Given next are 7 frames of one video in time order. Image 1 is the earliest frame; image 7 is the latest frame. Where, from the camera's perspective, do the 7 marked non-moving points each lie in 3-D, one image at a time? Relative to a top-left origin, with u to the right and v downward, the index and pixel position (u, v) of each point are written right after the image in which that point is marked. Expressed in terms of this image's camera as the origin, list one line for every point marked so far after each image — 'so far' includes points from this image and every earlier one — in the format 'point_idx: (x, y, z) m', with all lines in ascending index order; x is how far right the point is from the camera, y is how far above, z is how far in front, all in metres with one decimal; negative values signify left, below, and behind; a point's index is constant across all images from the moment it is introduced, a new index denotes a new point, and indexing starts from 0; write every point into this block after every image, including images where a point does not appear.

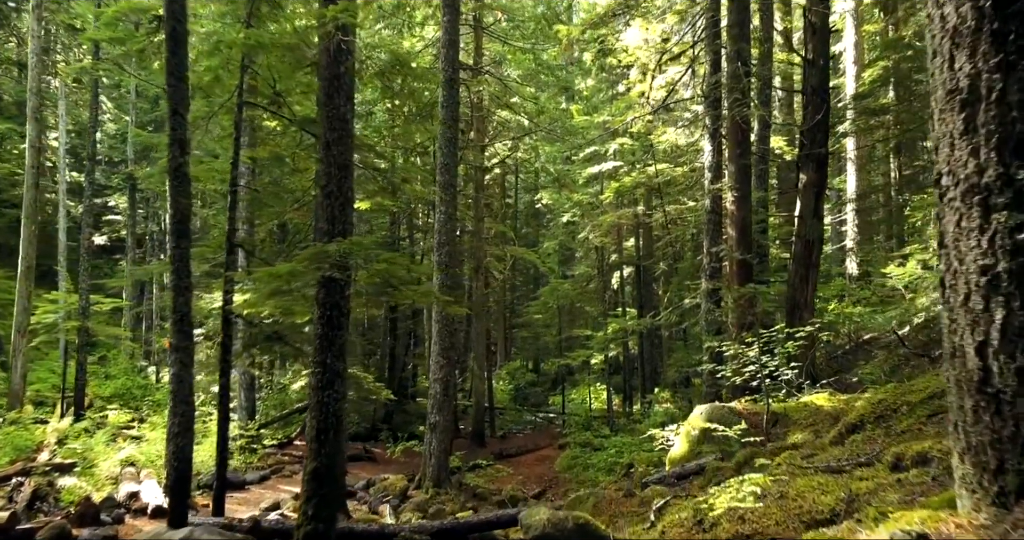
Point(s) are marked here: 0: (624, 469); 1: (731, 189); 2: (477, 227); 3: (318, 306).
0: (+2.0, -3.6, +13.1) m
1: (+3.4, +1.2, +11.2) m
2: (-0.9, +1.1, +18.9) m
3: (-1.6, -0.3, +6.1) m
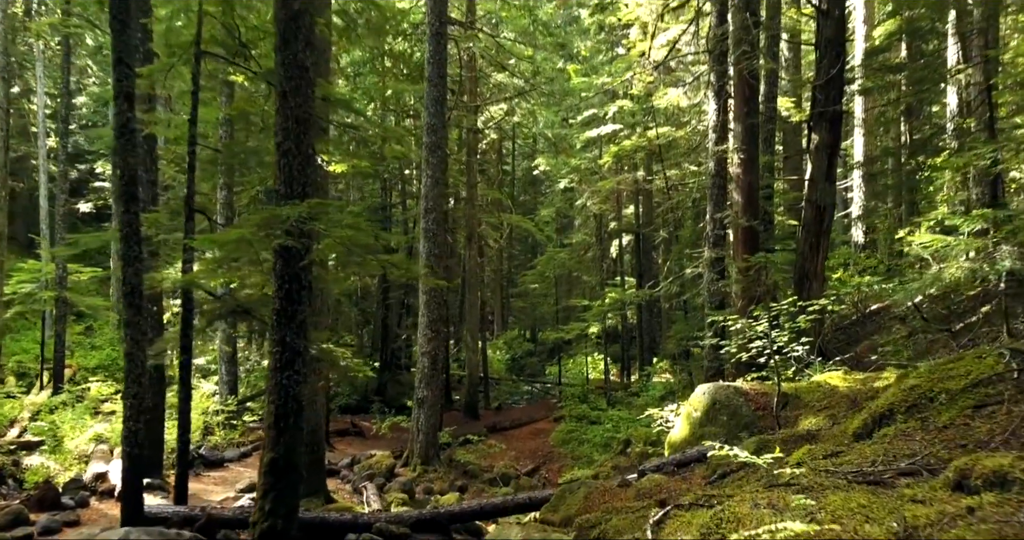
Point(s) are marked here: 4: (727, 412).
0: (+1.9, -3.1, +12.6) m
1: (+3.2, +1.7, +10.4) m
2: (-1.1, +1.9, +18.2) m
3: (-1.8, -0.1, +5.4) m
4: (+2.0, -1.3, +6.7) m
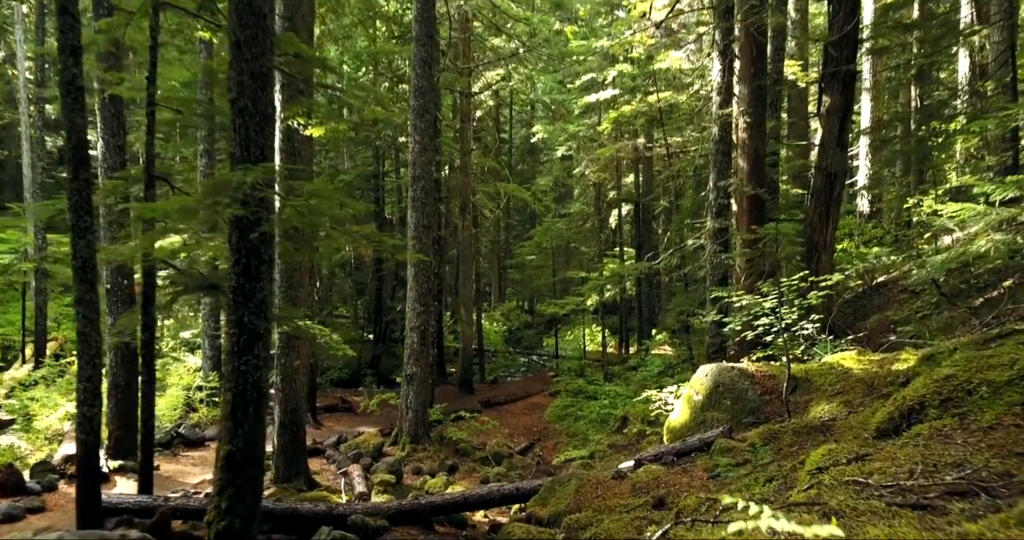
0: (+1.8, -2.6, +12.1) m
1: (+3.1, +2.1, +9.8) m
2: (-1.2, +2.7, +17.5) m
3: (-1.9, +0.1, +4.9) m
4: (+1.9, -1.1, +6.2) m
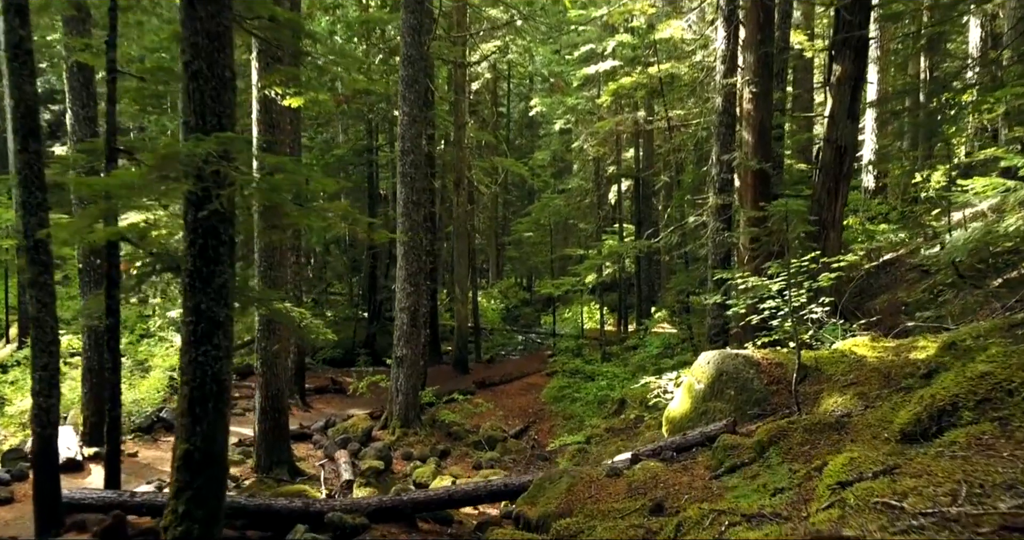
0: (+1.7, -2.2, +11.8) m
1: (+3.0, +2.4, +9.2) m
2: (-1.3, +3.2, +17.0) m
3: (-2.0, +0.2, +4.4) m
4: (+1.8, -0.9, +5.8) m
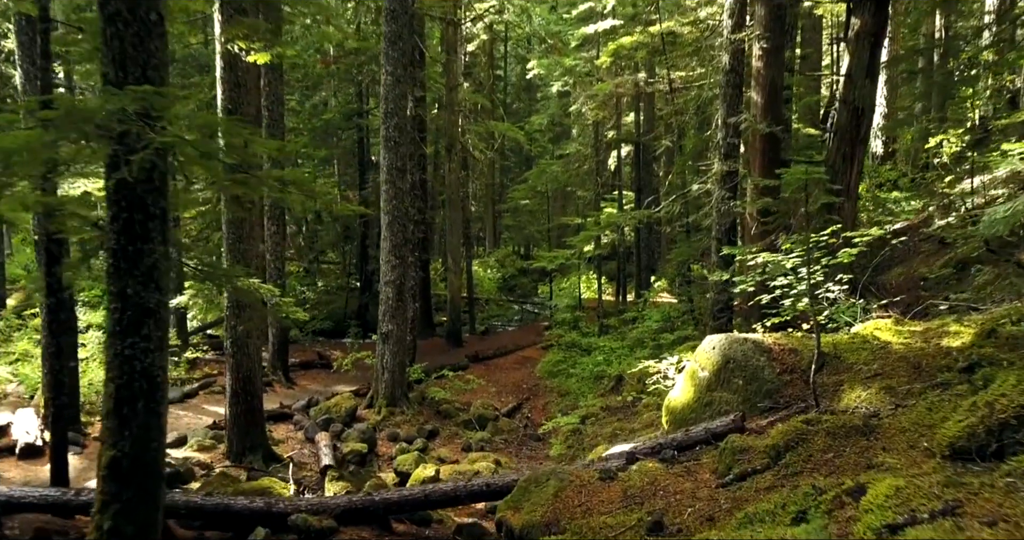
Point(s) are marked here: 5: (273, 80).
0: (+1.6, -1.8, +11.2) m
1: (+2.9, +2.7, +8.5) m
2: (-1.4, +3.9, +16.2) m
3: (-2.1, +0.3, +3.8) m
4: (+1.7, -0.8, +5.2) m
5: (-4.0, +3.2, +12.2) m
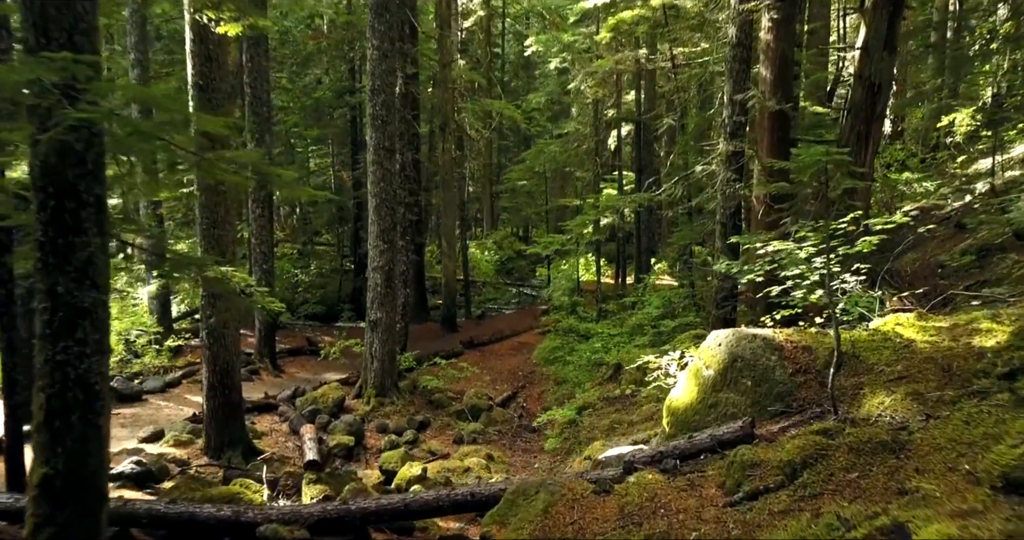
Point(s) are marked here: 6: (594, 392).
0: (+1.5, -1.6, +10.8) m
1: (+2.8, +2.9, +8.0) m
2: (-1.5, +4.2, +15.6) m
3: (-2.2, +0.4, +3.3) m
4: (+1.6, -0.7, +4.7) m
5: (-4.1, +3.4, +11.6) m
6: (+1.2, -1.8, +10.5) m
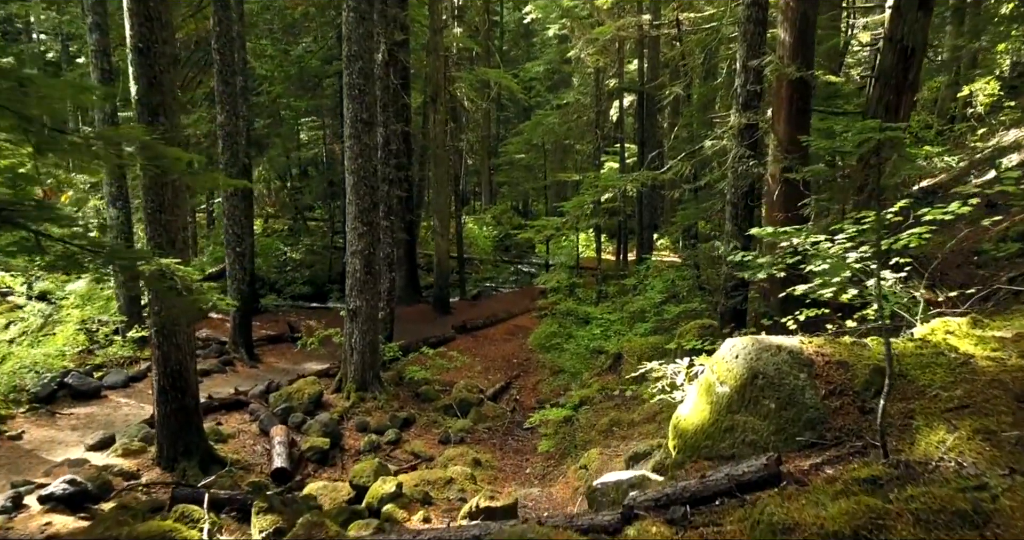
0: (+1.4, -1.3, +10.1) m
1: (+2.7, +3.0, +7.0) m
2: (-1.6, +4.6, +14.6) m
3: (-2.3, +0.3, +2.5) m
4: (+1.5, -0.7, +4.0) m
5: (-4.2, +3.7, +10.7) m
6: (+1.1, -1.5, +9.7) m
